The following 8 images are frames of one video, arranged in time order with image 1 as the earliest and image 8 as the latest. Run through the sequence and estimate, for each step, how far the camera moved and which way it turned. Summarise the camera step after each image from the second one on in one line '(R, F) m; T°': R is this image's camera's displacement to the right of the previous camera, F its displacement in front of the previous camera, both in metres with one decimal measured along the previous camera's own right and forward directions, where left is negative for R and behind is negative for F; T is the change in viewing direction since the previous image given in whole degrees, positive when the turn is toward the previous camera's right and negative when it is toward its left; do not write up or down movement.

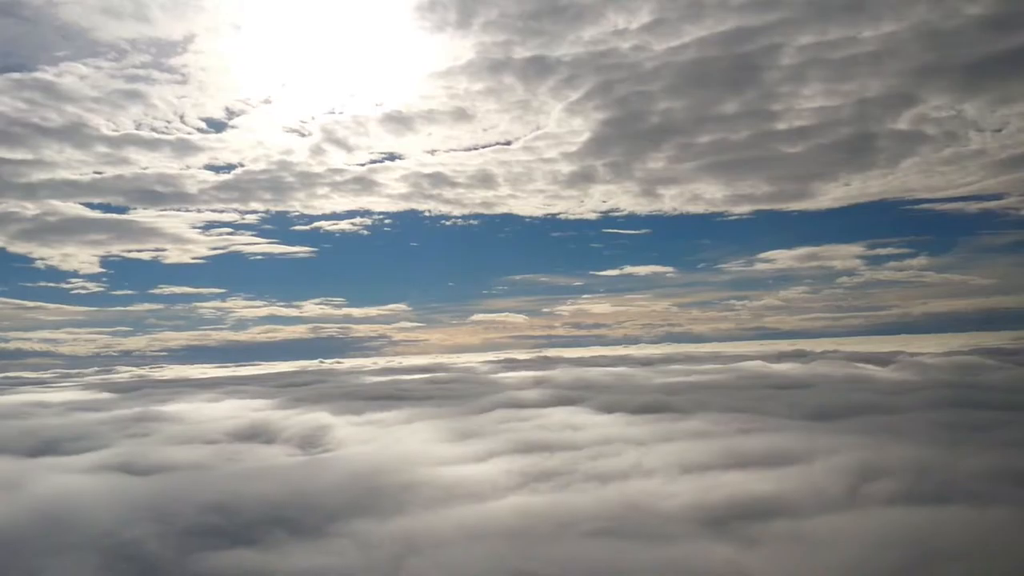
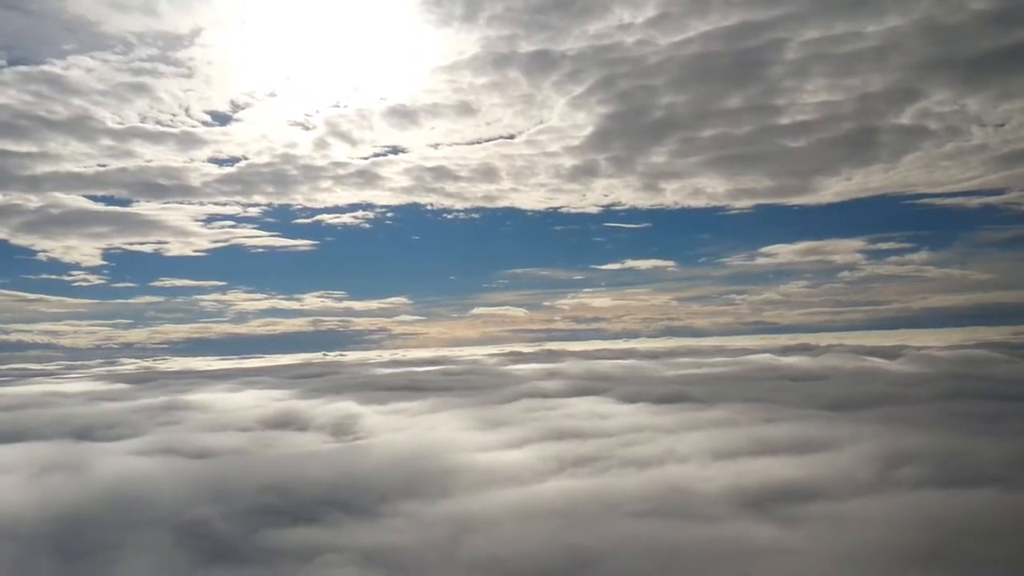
(-4.4, -2.7) m; 0°
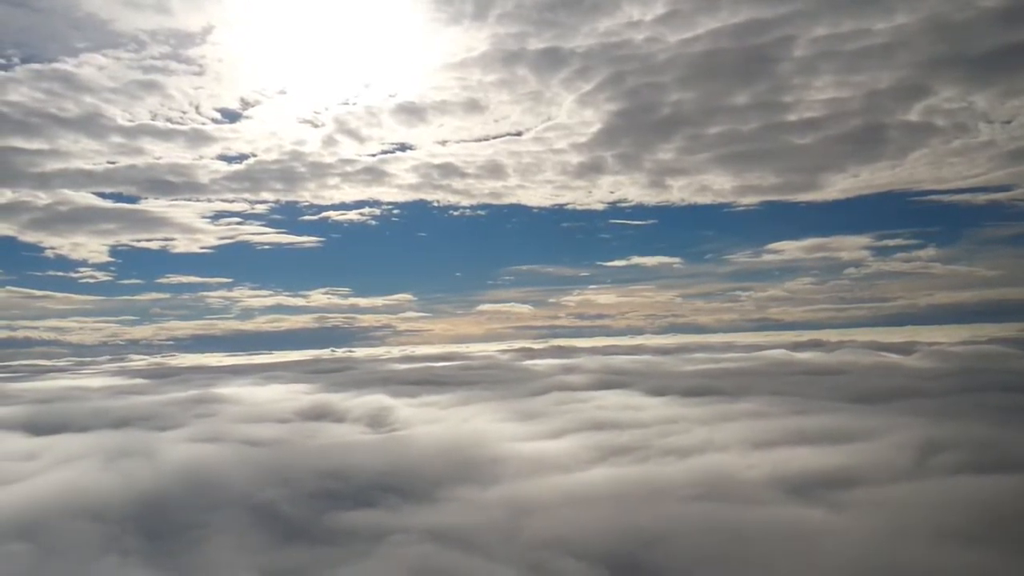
(-4.7, -2.4) m; 0°
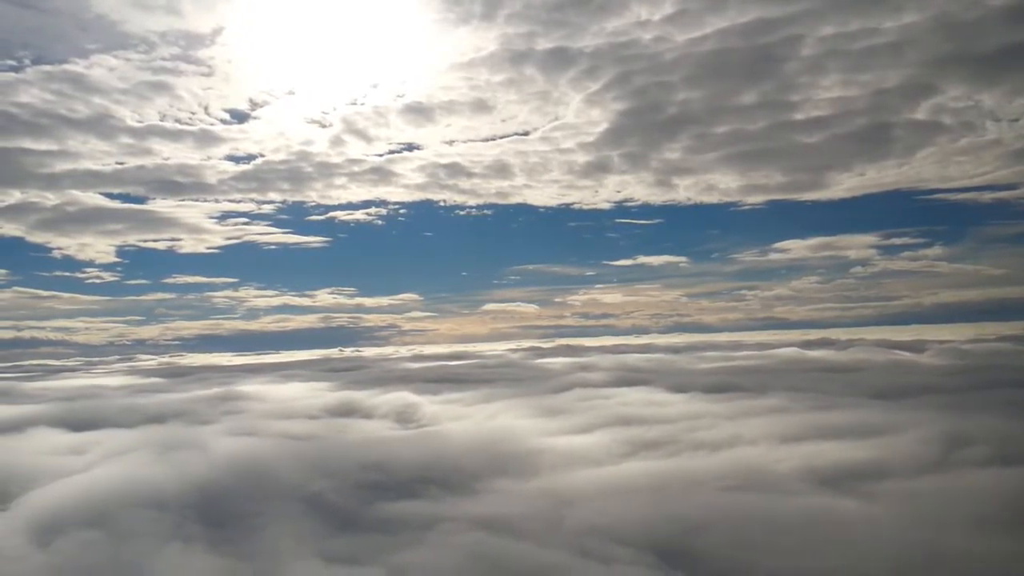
(-3.5, -1.7) m; 0°
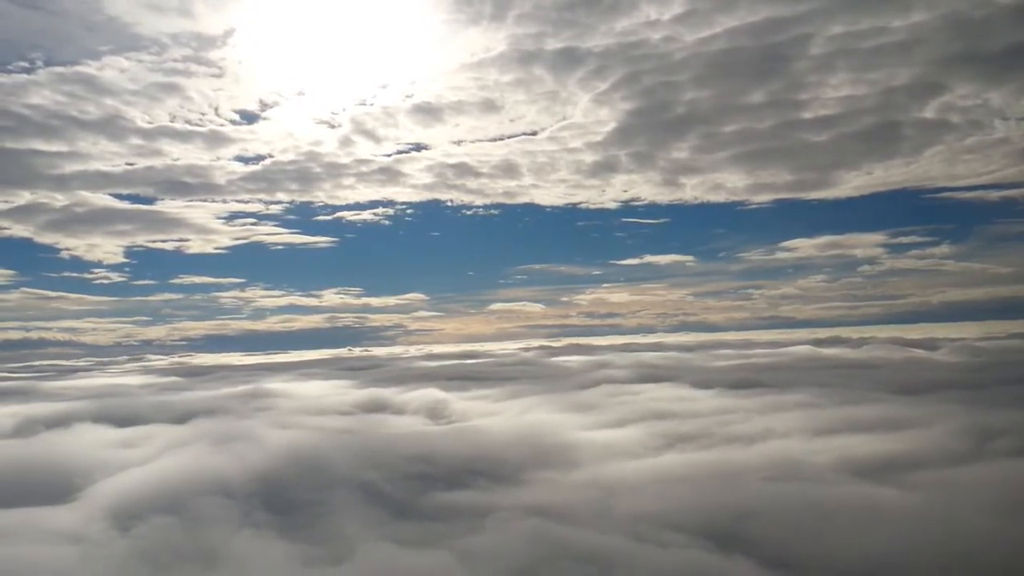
(-4.1, -1.9) m; 0°
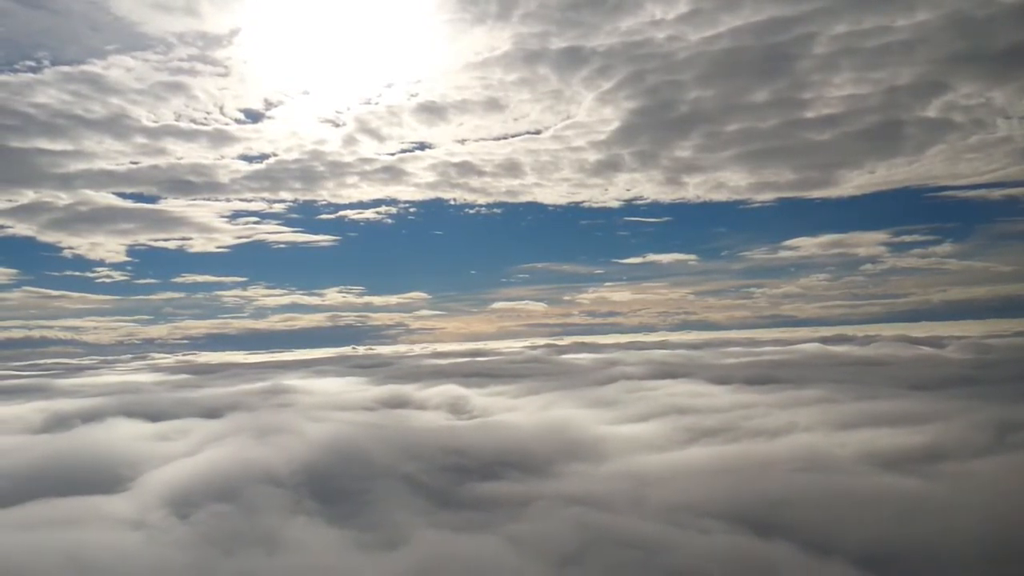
(-3.4, -1.7) m; 0°
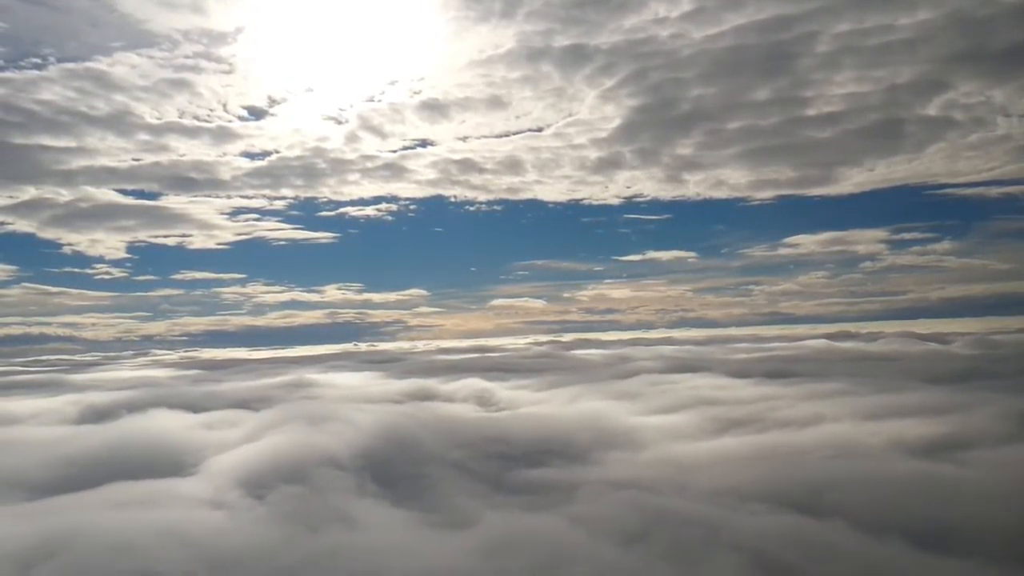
(-5.0, -2.6) m; 0°
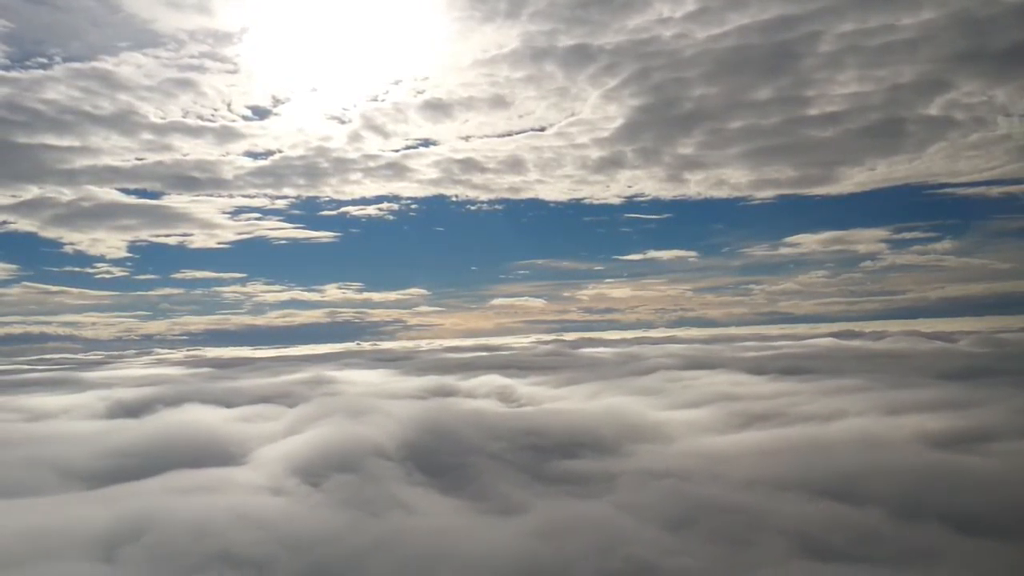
(-4.0, -2.1) m; 0°
